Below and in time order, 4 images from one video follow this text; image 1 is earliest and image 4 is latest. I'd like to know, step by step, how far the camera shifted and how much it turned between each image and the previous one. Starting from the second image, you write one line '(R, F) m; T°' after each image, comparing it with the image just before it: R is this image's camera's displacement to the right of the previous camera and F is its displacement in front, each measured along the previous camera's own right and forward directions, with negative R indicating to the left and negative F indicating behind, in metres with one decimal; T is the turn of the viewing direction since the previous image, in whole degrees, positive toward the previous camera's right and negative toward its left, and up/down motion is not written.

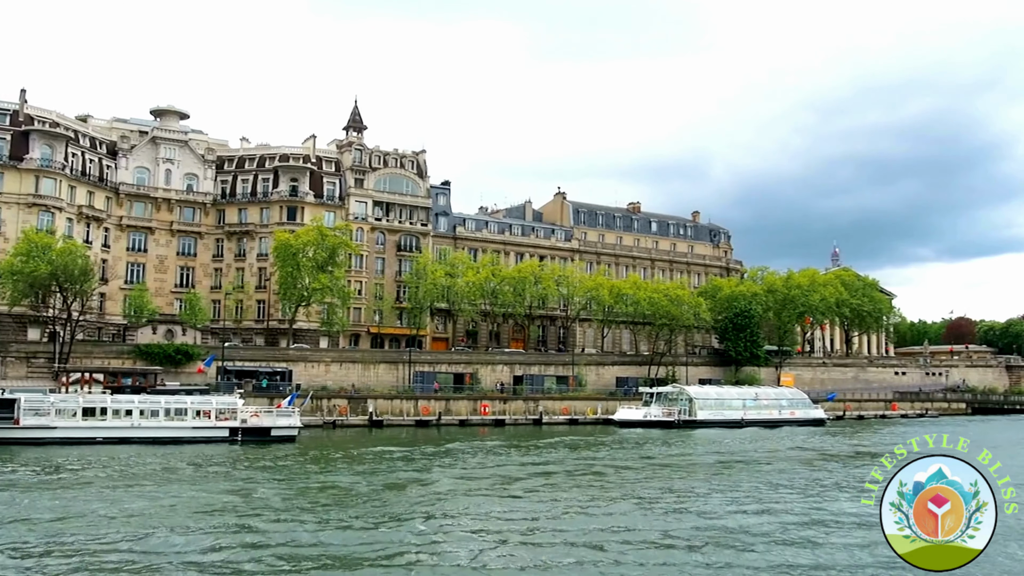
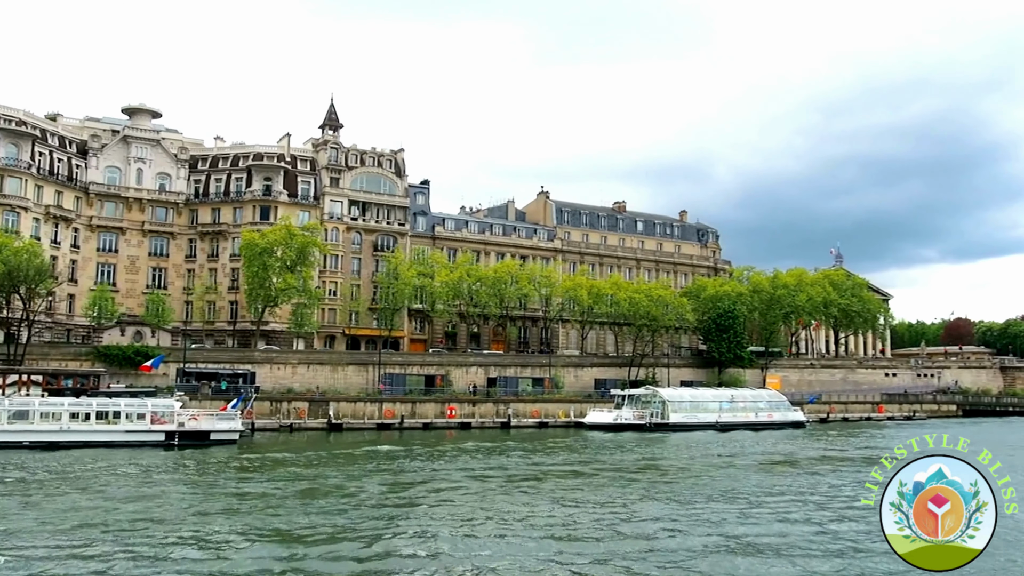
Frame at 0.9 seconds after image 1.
(+2.6, +1.5) m; 0°
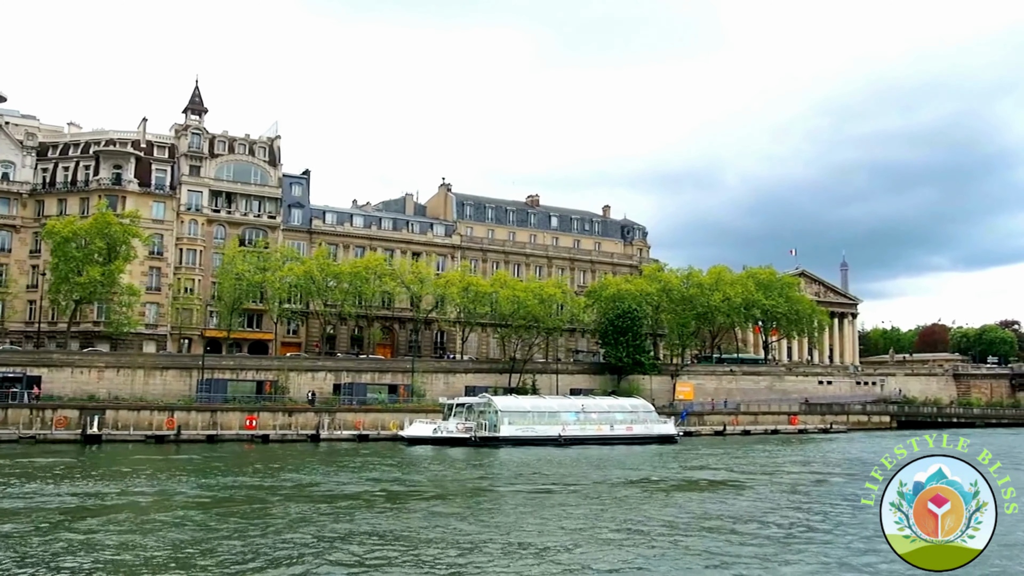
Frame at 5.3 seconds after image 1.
(+11.9, +7.6) m; -1°
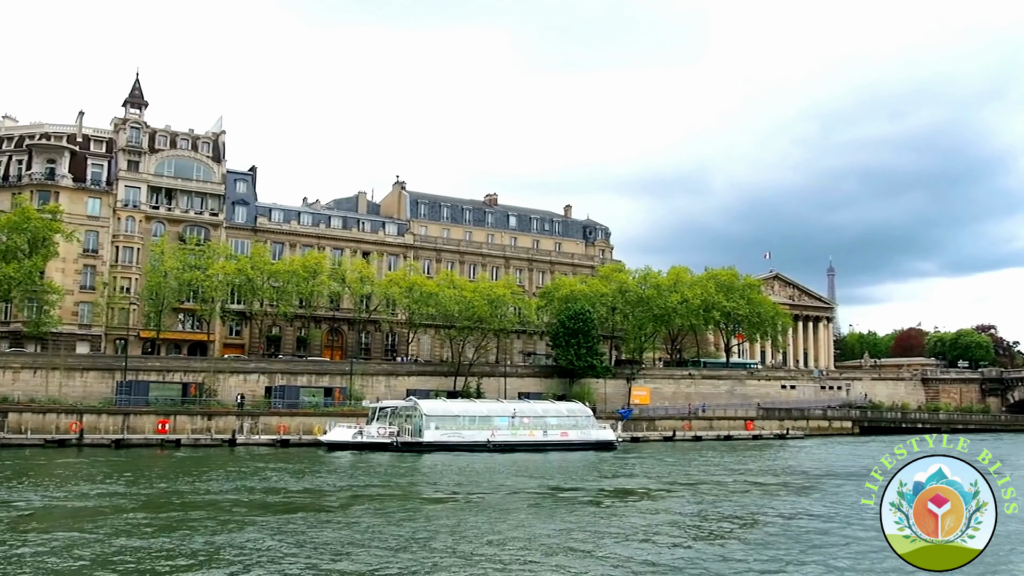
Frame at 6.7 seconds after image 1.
(+3.6, +2.3) m; 0°
